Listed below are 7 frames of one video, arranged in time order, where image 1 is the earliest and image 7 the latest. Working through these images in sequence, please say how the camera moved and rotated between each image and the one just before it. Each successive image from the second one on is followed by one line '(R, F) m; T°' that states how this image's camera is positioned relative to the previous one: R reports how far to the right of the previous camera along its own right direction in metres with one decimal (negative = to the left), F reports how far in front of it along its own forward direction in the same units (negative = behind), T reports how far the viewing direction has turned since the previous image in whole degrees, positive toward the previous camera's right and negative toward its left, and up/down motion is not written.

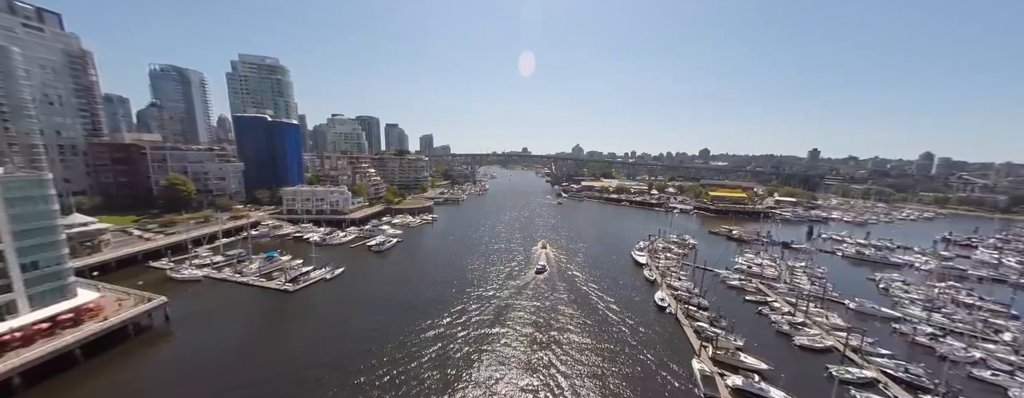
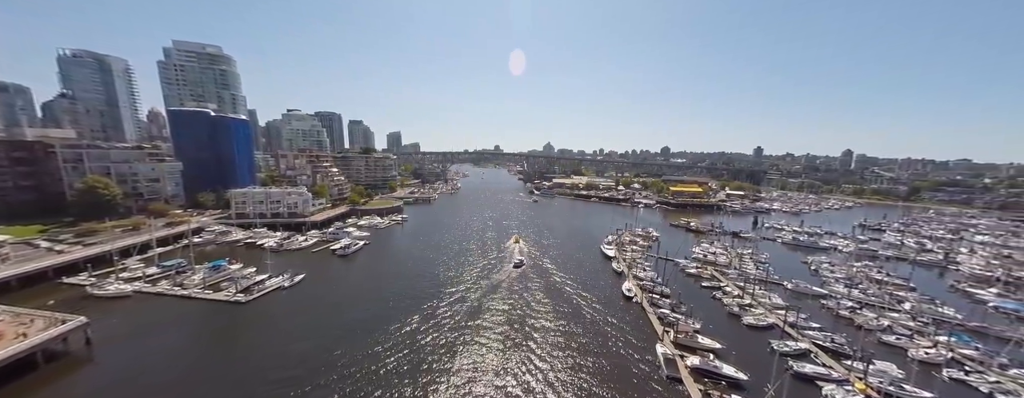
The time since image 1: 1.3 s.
(0.0, -0.3) m; +5°
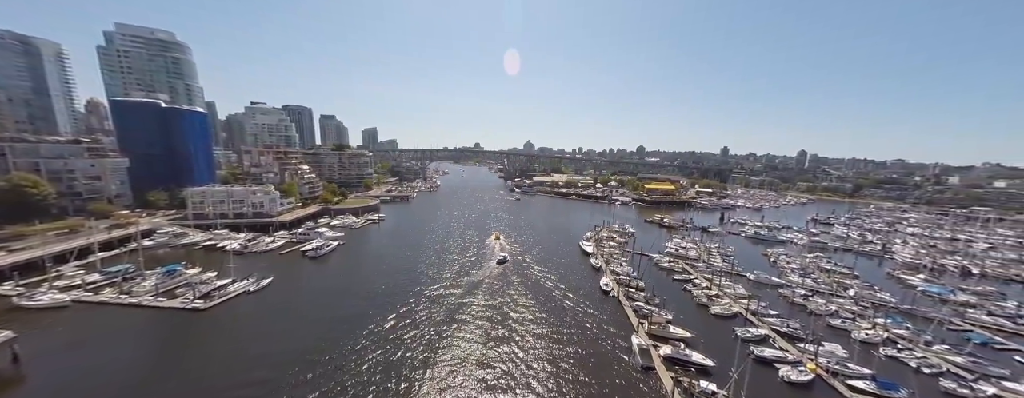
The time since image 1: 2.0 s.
(0.0, -0.3) m; +4°
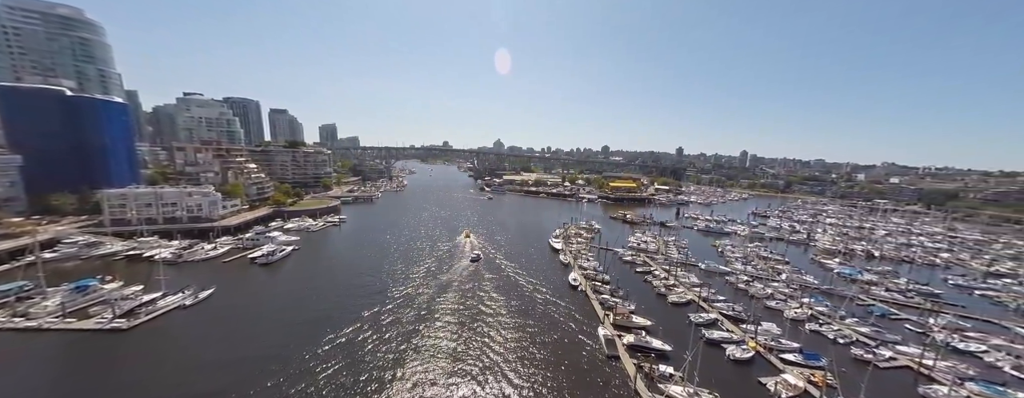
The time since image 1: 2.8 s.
(0.0, -0.4) m; +6°
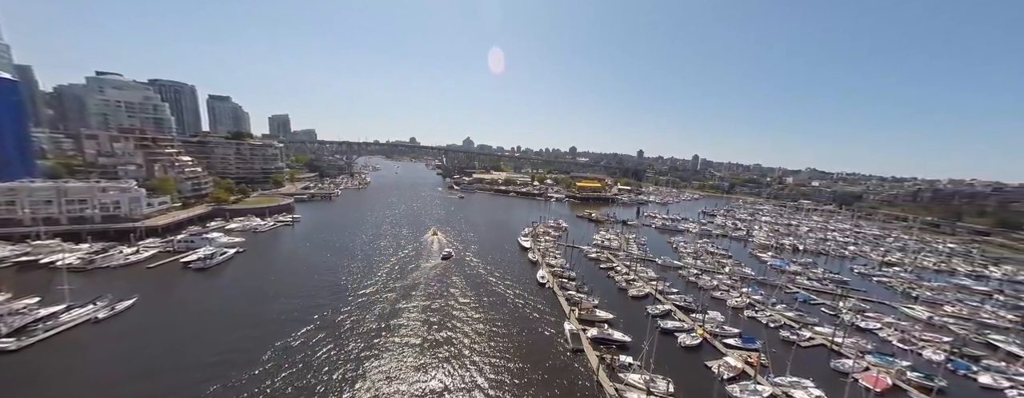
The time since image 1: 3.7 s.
(+0.1, -0.4) m; +6°
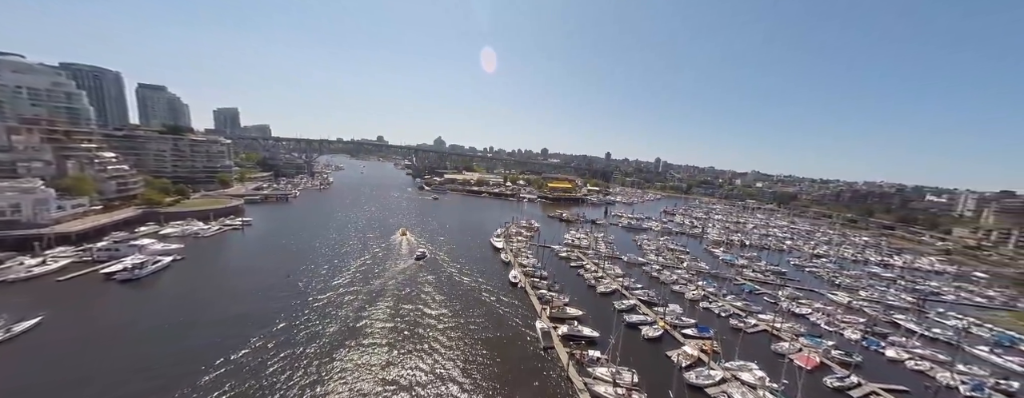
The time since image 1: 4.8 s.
(+0.1, -0.3) m; +5°
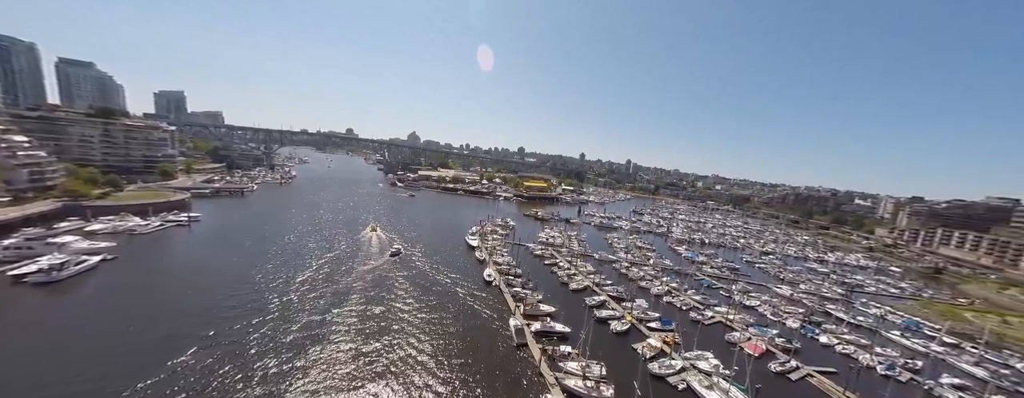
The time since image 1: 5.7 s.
(0.0, -0.3) m; +5°
